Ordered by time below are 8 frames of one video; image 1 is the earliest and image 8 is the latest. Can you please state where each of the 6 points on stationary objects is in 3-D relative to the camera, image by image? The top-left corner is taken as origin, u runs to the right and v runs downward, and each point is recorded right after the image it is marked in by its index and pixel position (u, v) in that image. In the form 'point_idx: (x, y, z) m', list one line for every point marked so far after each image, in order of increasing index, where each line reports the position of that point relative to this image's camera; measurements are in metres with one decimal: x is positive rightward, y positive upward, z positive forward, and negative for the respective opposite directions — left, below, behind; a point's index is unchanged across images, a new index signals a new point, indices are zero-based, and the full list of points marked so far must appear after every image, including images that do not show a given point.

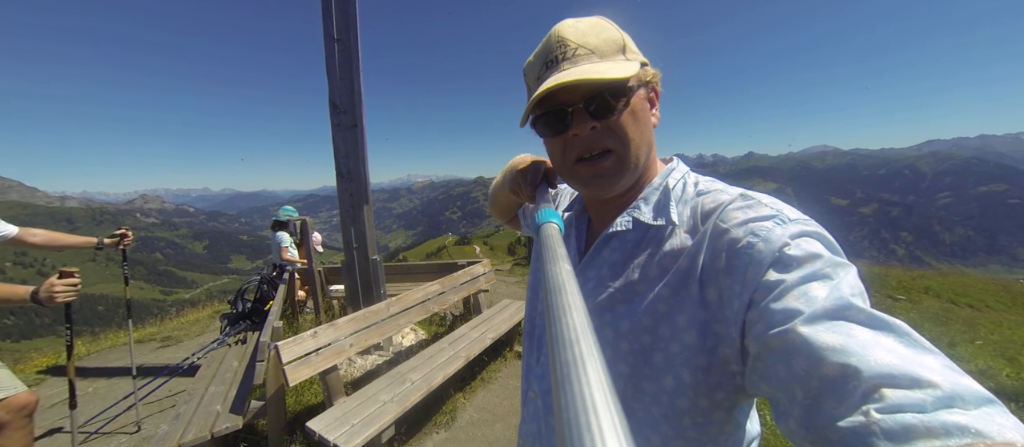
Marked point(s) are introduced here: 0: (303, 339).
0: (-5.2, -2.9, +8.3) m
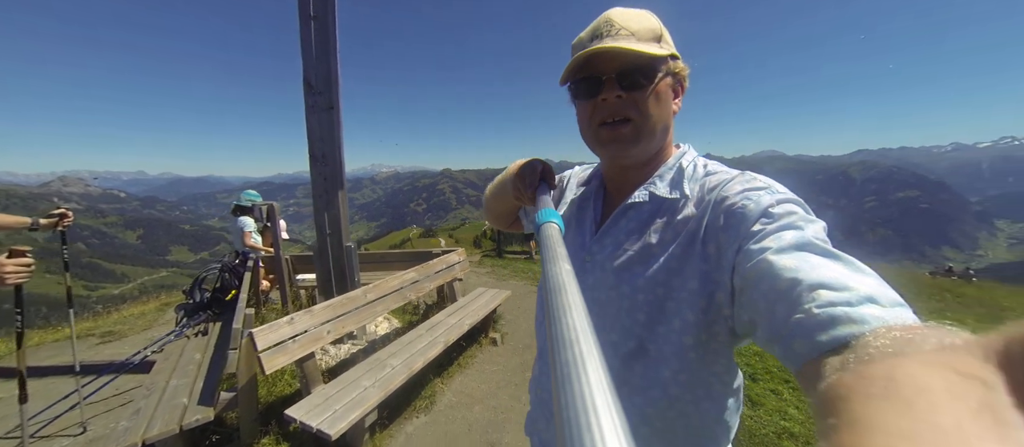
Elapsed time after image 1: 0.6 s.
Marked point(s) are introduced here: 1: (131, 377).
0: (-5.6, -2.5, +8.1) m
1: (-15.9, -6.3, +13.9) m
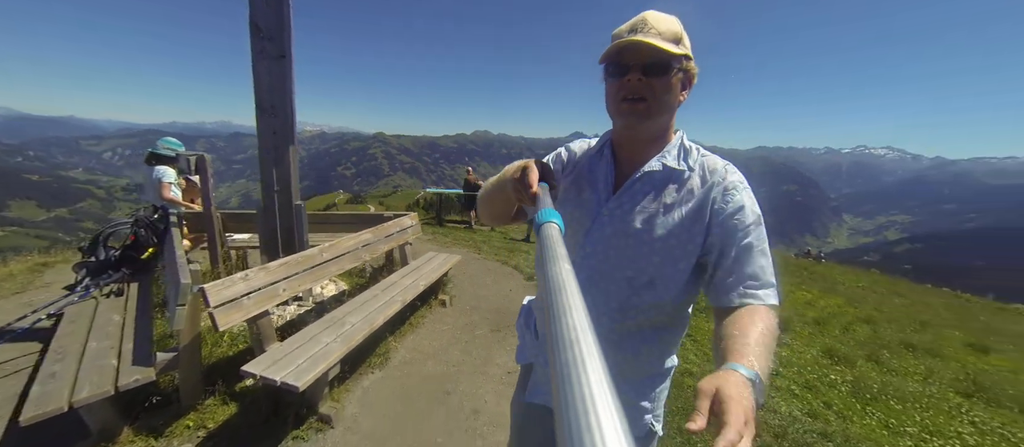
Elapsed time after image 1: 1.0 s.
0: (-6.5, -1.4, +7.9) m
1: (-17.9, -4.3, +12.0) m
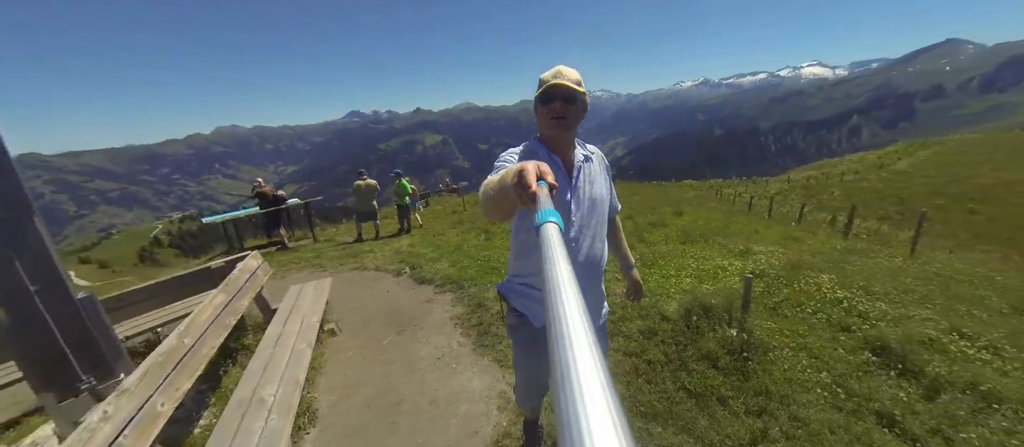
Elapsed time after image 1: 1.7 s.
0: (-7.2, -3.3, +5.7) m
1: (-17.9, -9.5, +4.3) m
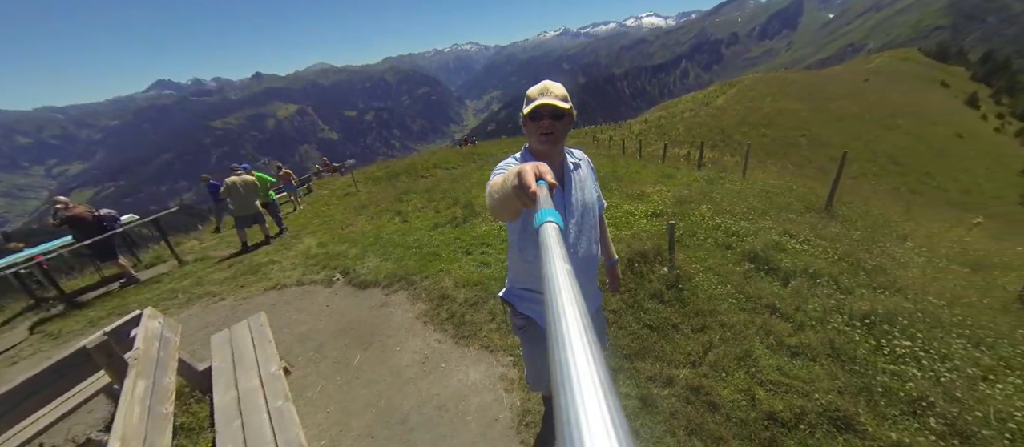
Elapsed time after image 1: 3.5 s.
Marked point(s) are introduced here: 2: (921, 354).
0: (-5.5, -4.9, +4.3) m
1: (-14.1, -13.0, +0.7) m
2: (+13.1, -4.2, +10.6) m
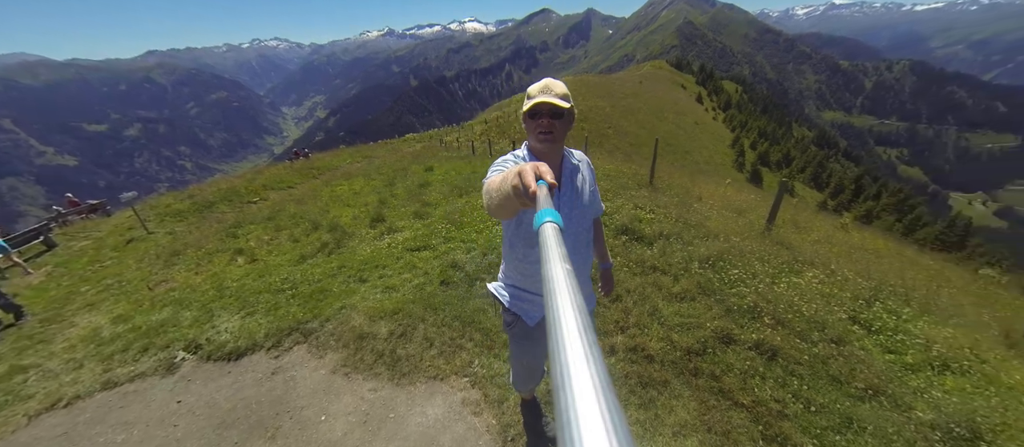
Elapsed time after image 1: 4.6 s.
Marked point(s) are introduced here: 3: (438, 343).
0: (-3.3, -5.8, +2.0) m
1: (-8.2, -15.1, -4.6) m
2: (+10.7, -2.5, +15.4) m
3: (-2.7, -4.3, +12.2) m
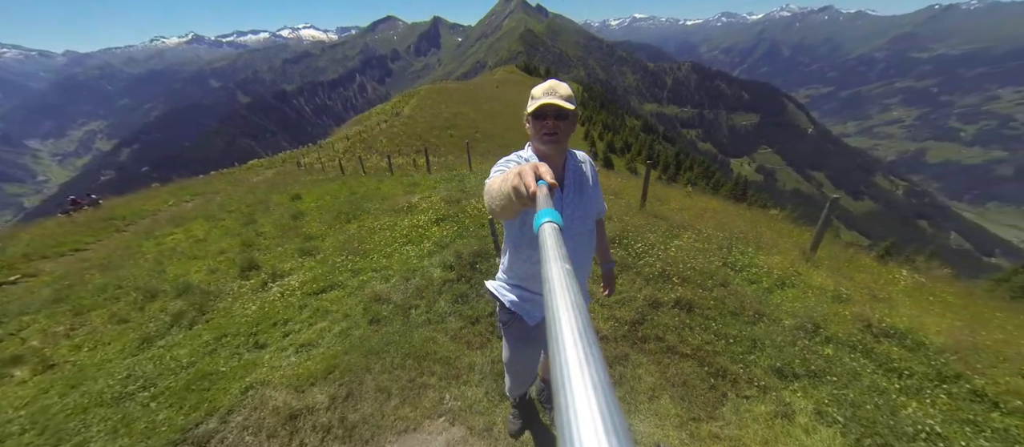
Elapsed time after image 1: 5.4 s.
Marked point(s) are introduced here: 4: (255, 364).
0: (-0.6, -6.4, +0.9) m
1: (-1.2, -16.0, -6.9) m
2: (+7.3, -1.4, +18.2) m
3: (-3.7, -5.3, +10.7) m
4: (-9.7, -5.3, +12.8) m
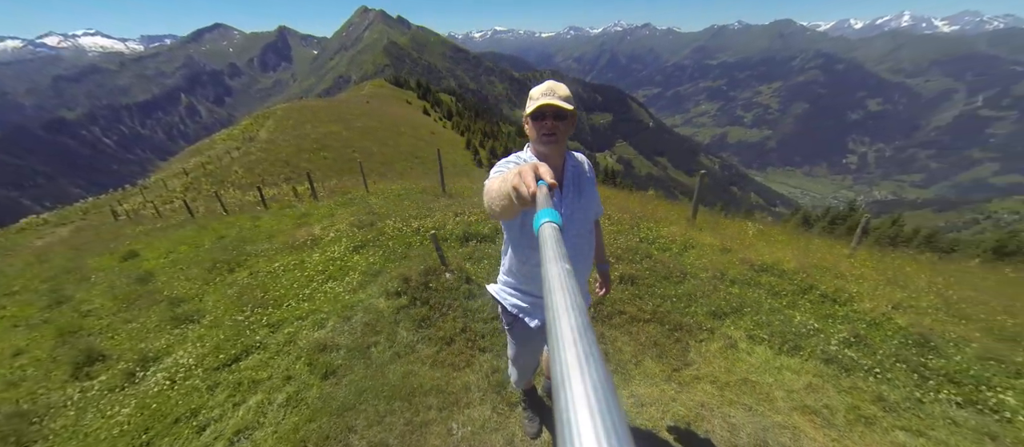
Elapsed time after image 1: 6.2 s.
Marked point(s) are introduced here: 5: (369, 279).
0: (+2.8, -6.1, +1.1) m
1: (+6.1, -15.2, -6.6) m
2: (+4.0, -0.9, +19.9) m
3: (-3.4, -6.1, +9.4) m
4: (-9.6, -7.1, +9.5) m
5: (-7.8, -3.0, +18.4) m
